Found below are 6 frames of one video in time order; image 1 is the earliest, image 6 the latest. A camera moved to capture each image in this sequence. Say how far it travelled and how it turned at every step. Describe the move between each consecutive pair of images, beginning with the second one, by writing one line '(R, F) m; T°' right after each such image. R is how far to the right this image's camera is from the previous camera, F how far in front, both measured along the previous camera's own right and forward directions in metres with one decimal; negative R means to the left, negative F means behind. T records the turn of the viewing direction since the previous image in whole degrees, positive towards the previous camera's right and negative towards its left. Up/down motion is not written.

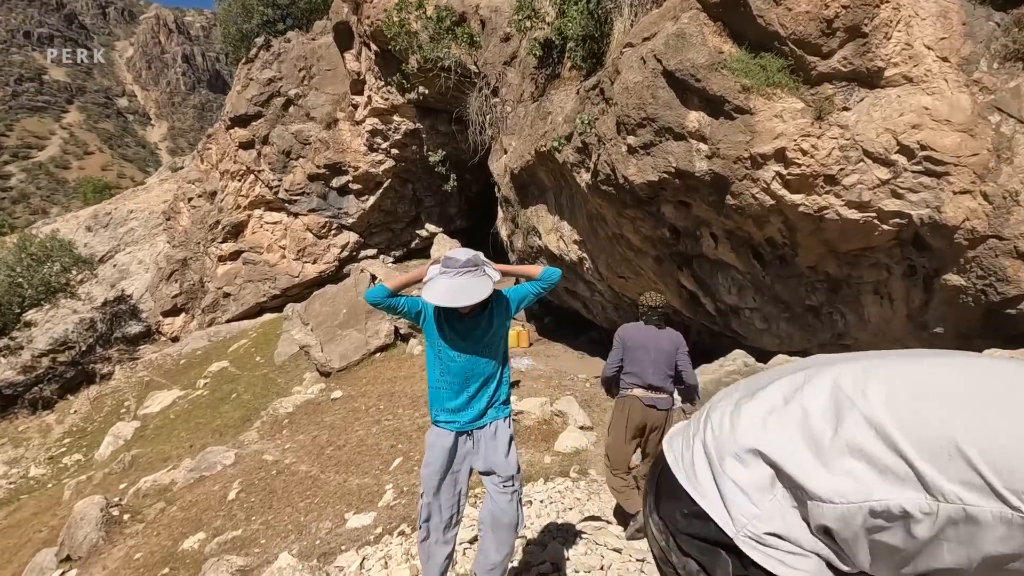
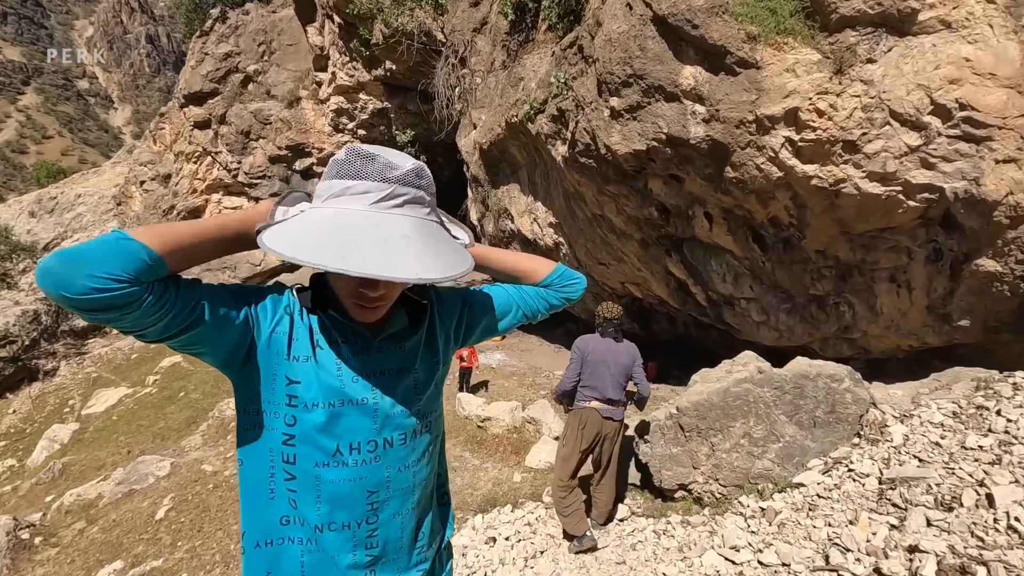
(+0.1, +0.8) m; +2°
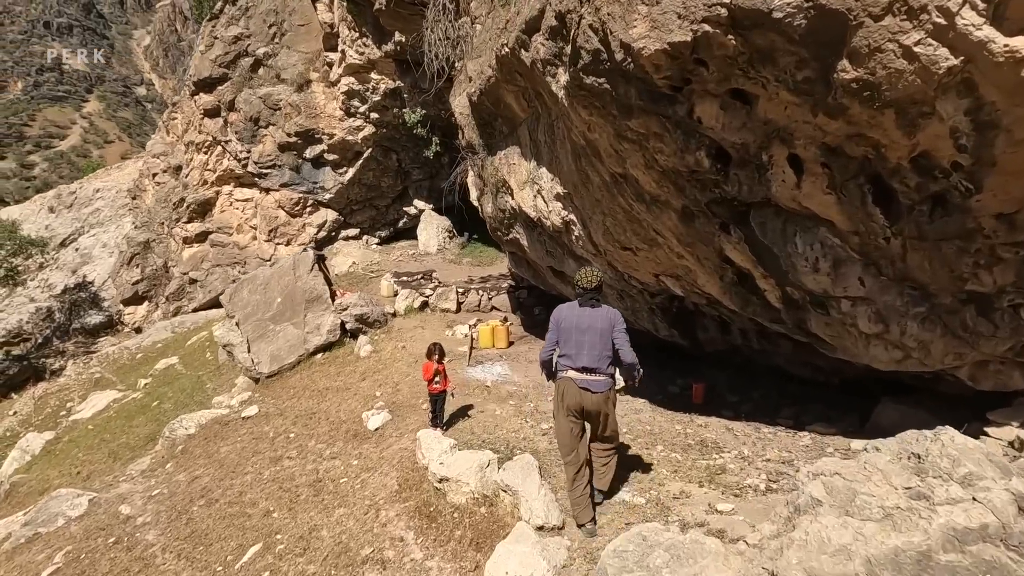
(+0.5, +1.9) m; -4°
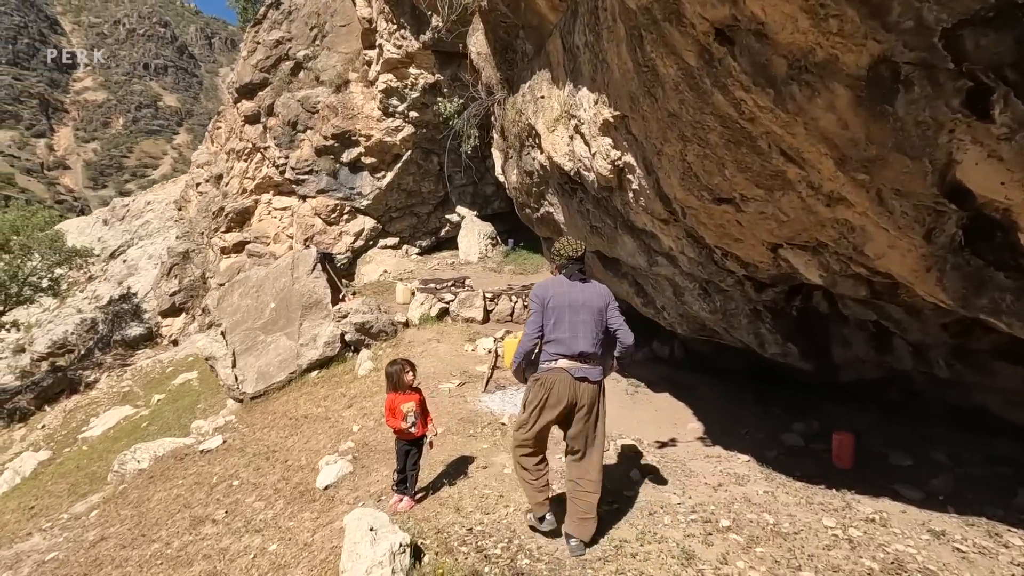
(+0.2, +2.1) m; -6°
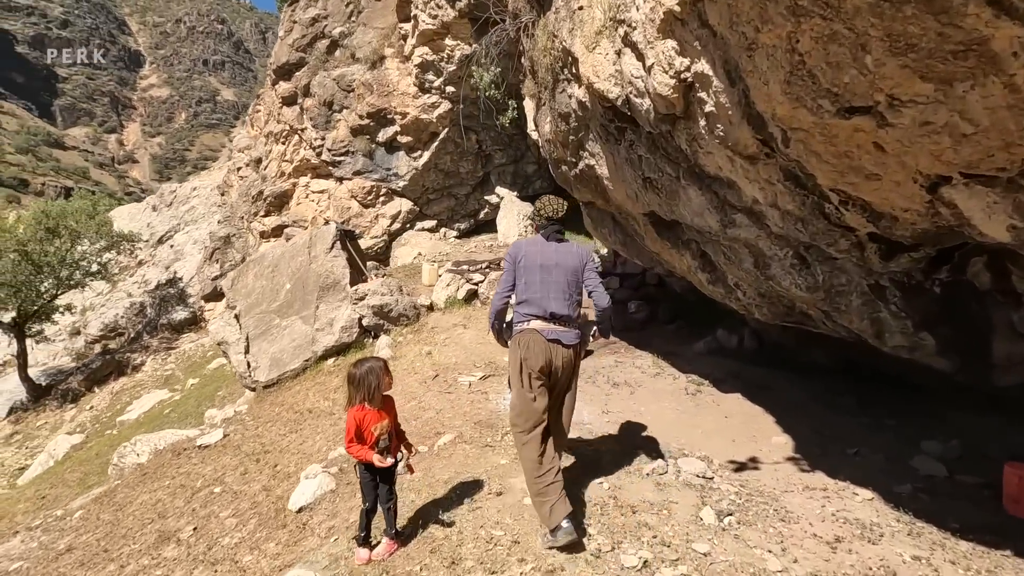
(+0.1, +0.9) m; -5°
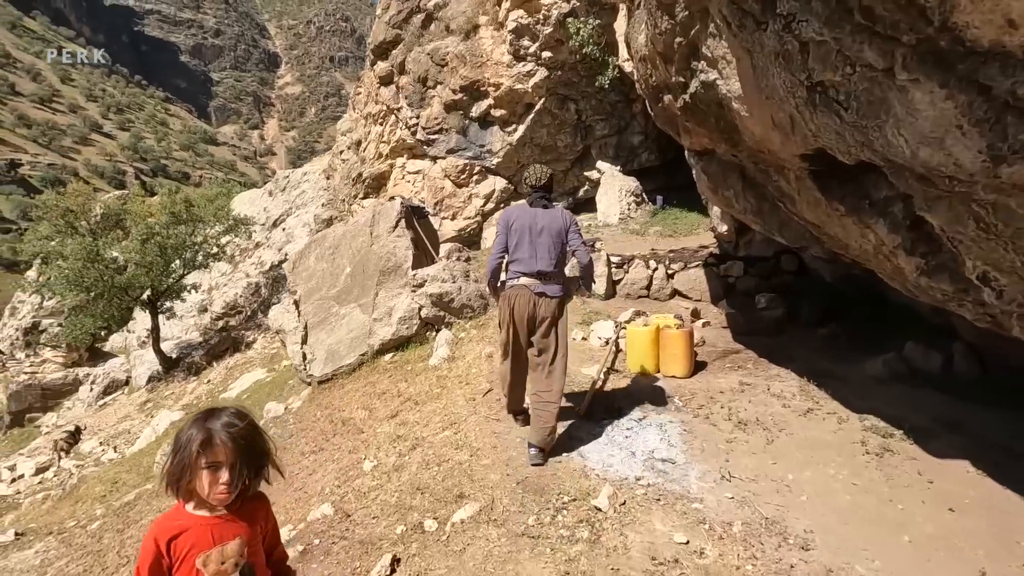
(+0.2, +1.3) m; -11°
